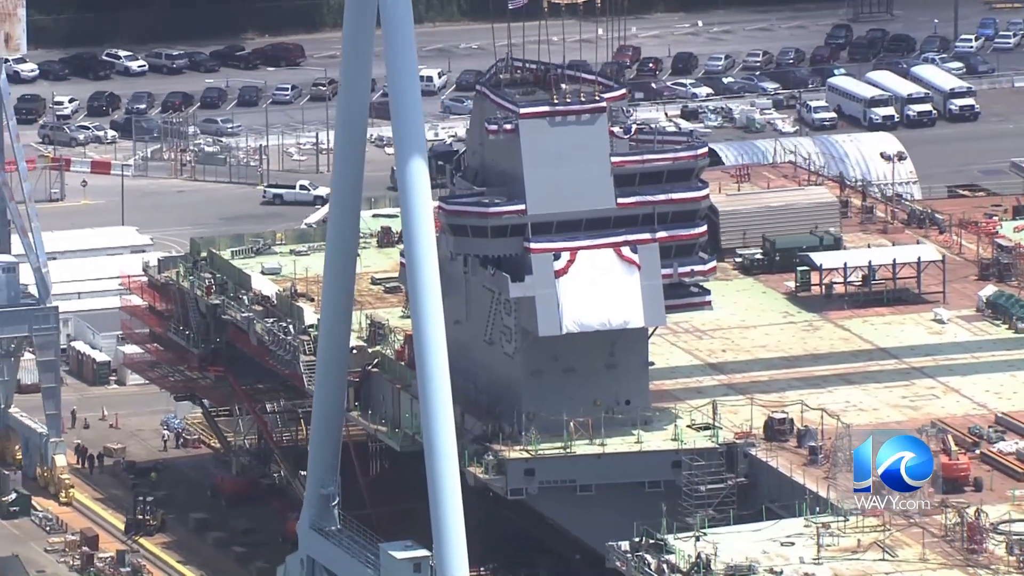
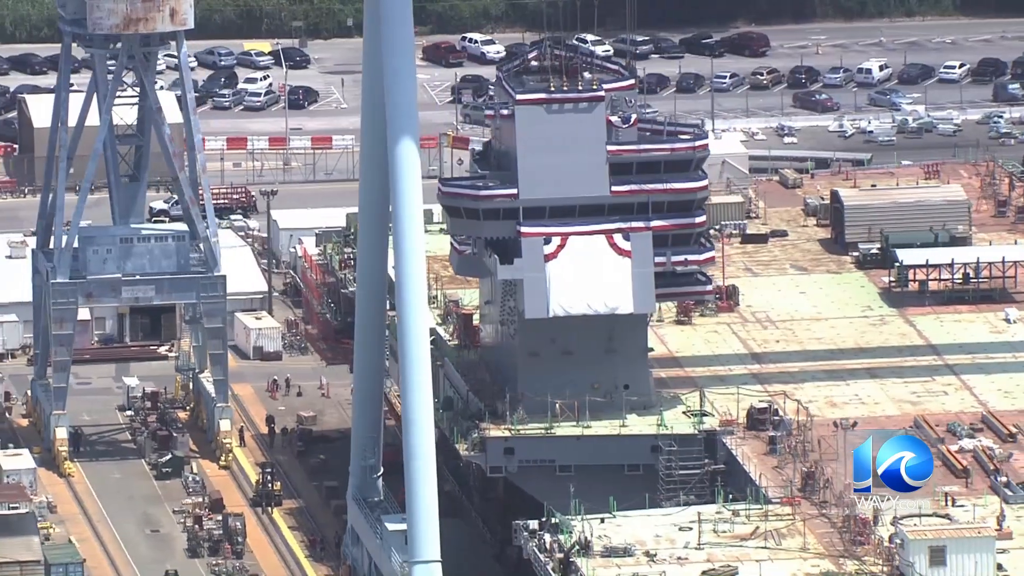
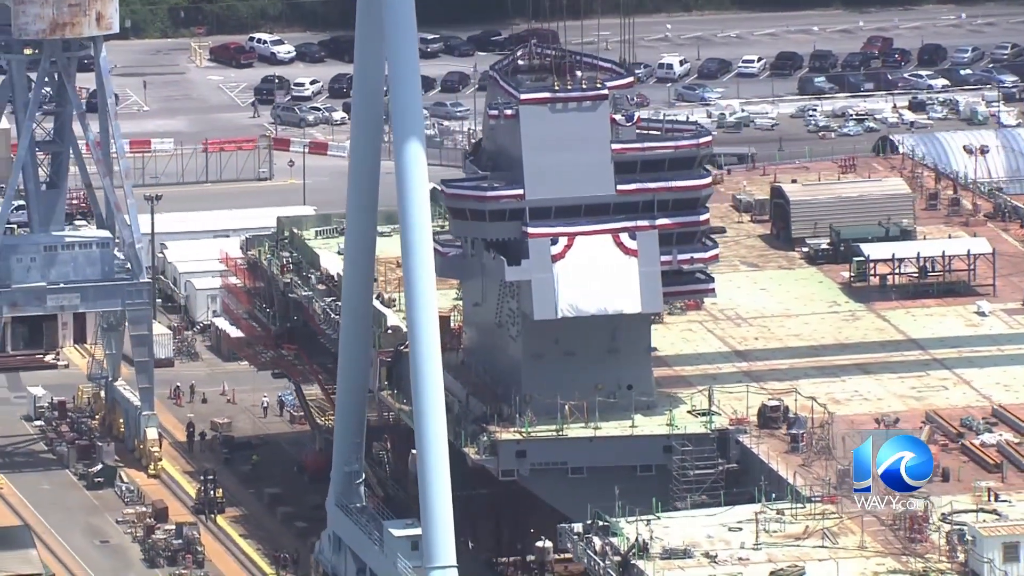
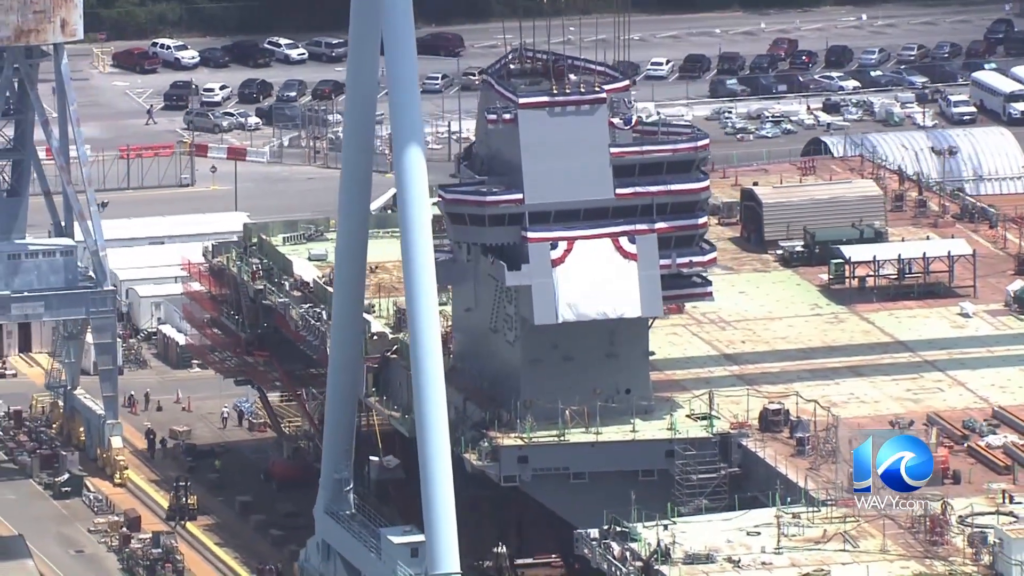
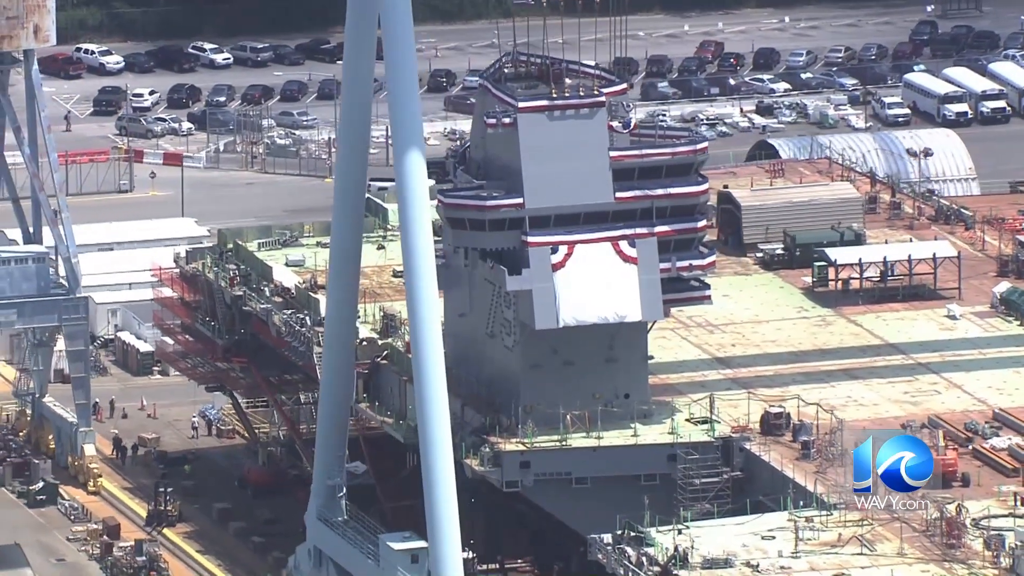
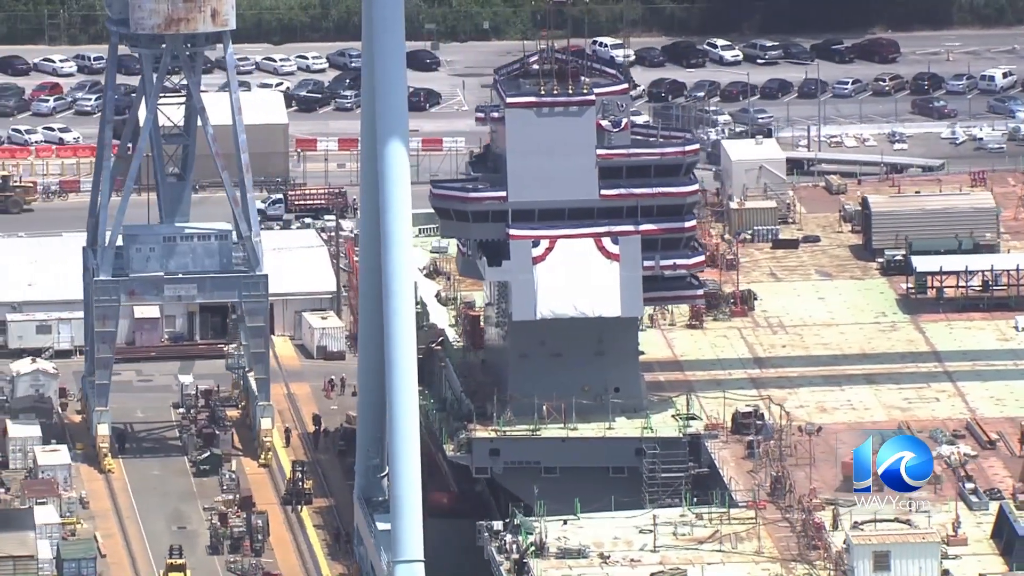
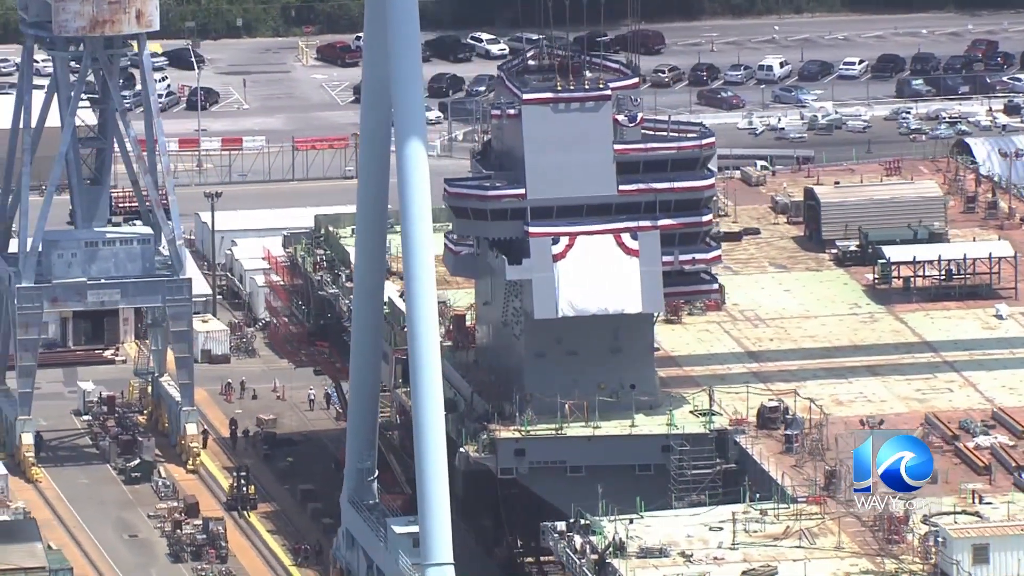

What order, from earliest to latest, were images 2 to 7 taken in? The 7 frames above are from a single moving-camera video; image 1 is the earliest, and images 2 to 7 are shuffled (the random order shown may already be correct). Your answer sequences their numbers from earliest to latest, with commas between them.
5, 4, 3, 7, 2, 6
